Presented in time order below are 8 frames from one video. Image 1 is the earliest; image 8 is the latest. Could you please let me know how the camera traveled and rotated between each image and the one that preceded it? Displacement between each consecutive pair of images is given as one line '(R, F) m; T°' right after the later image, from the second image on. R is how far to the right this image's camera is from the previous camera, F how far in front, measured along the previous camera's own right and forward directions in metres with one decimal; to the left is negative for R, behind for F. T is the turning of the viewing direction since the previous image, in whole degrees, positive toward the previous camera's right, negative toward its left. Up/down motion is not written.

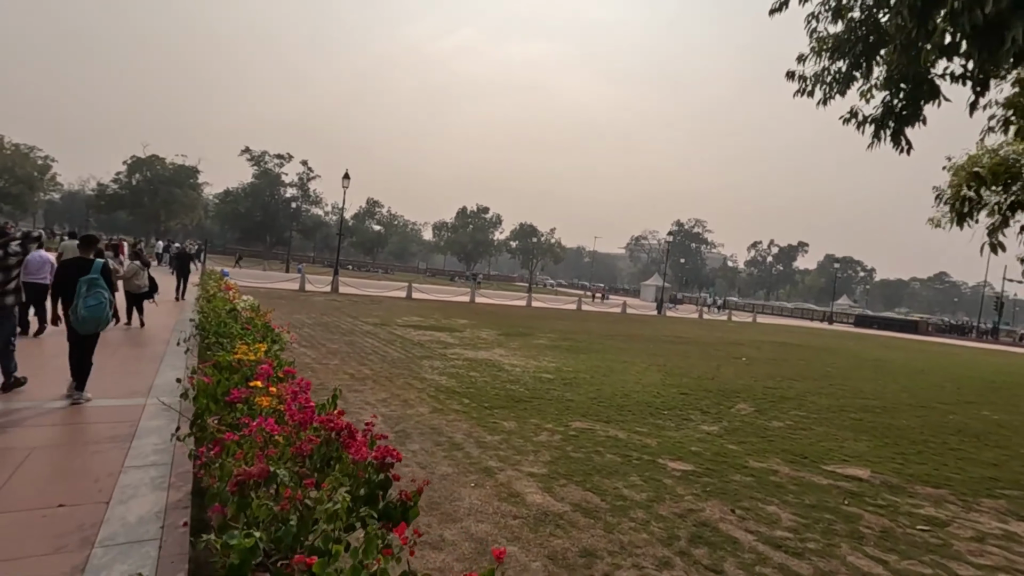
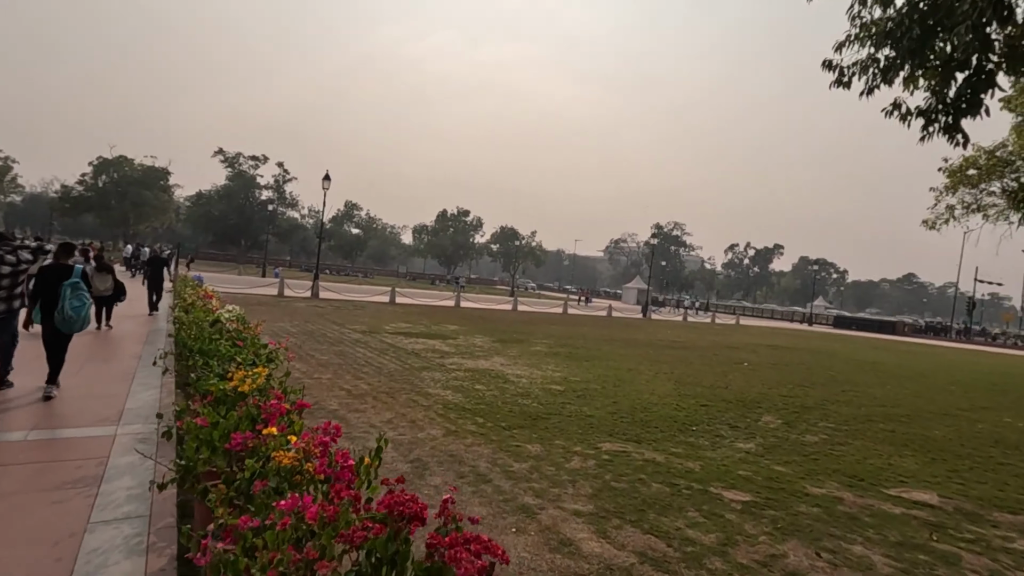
(-0.5, +0.7) m; +2°
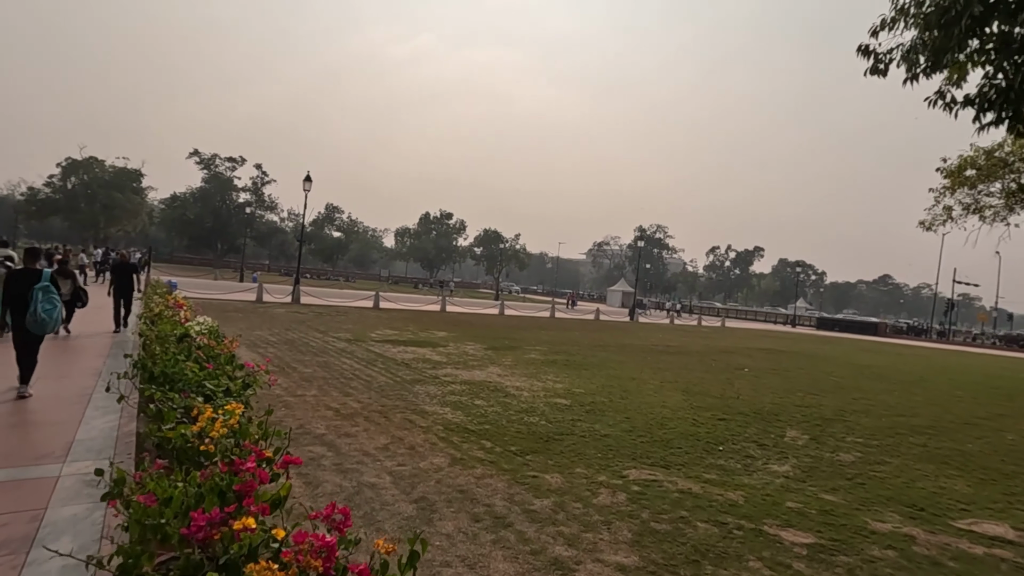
(-0.3, +0.7) m; +2°
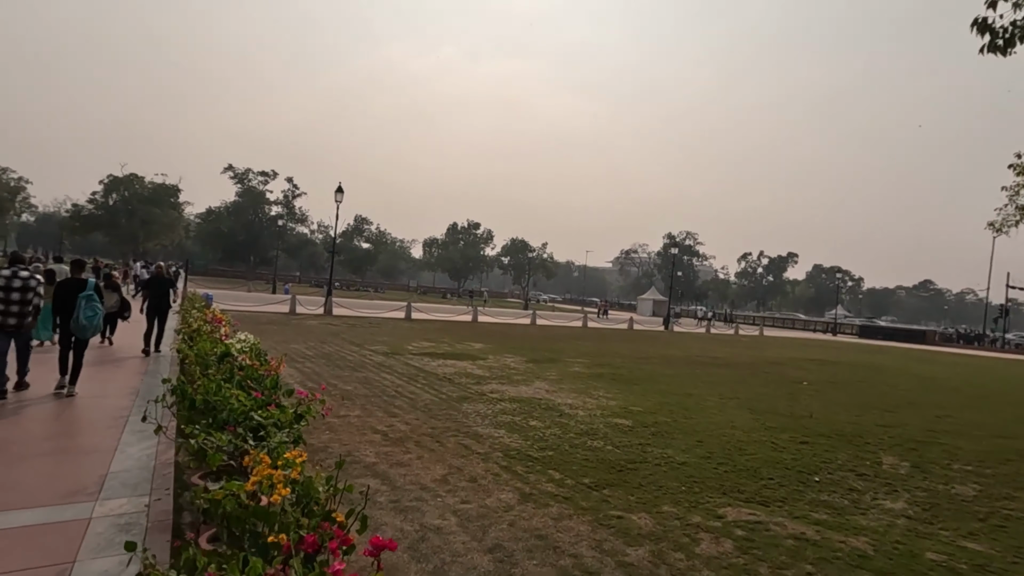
(-0.5, +0.6) m; -3°
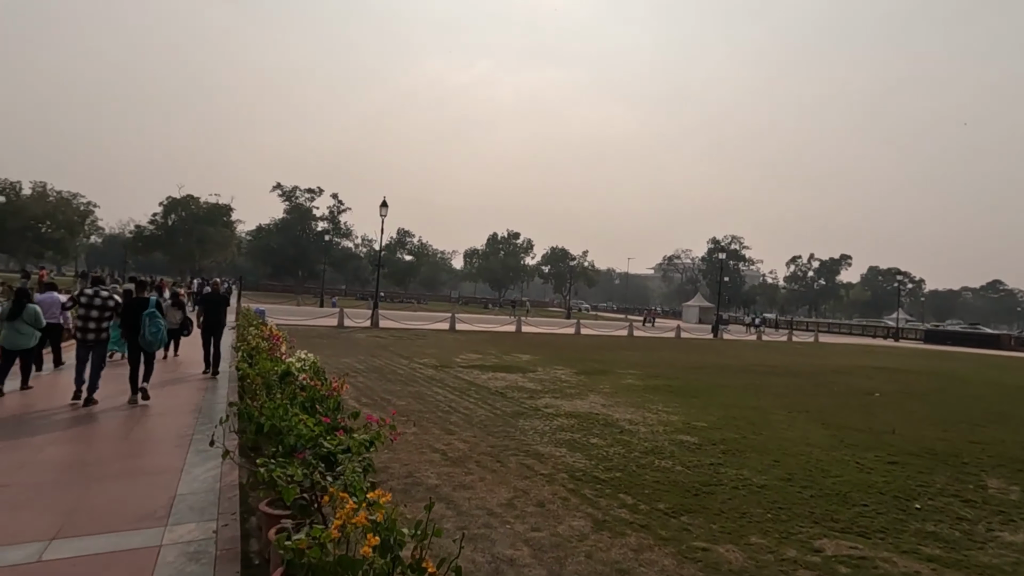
(-0.2, +0.2) m; -4°
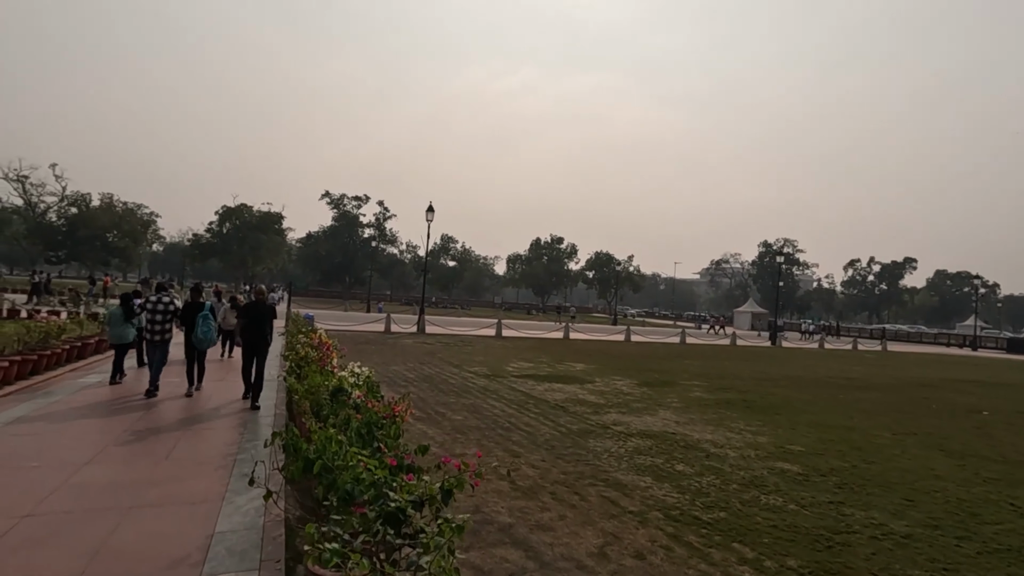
(-0.4, +0.8) m; -4°
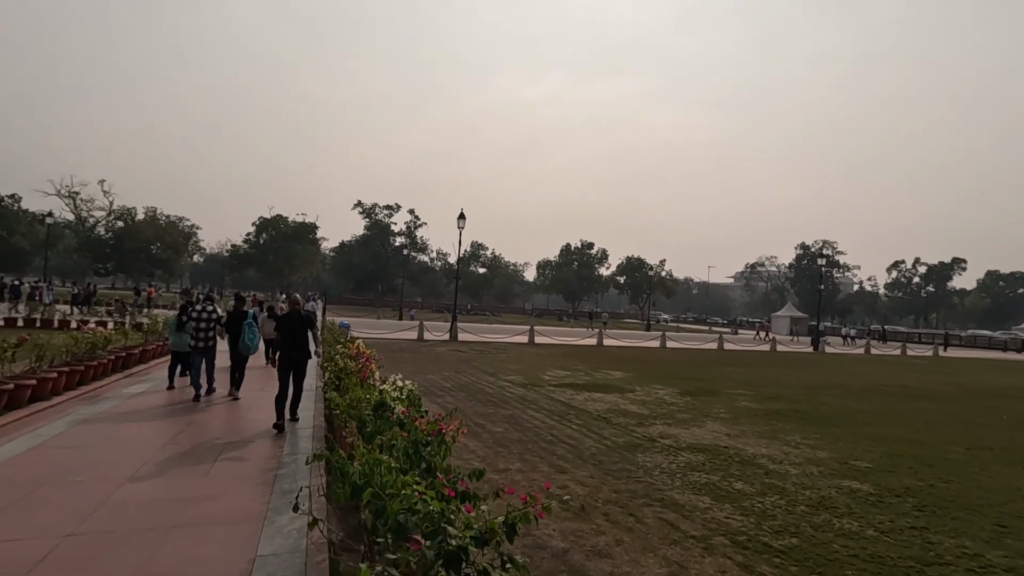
(-0.2, +0.3) m; -3°
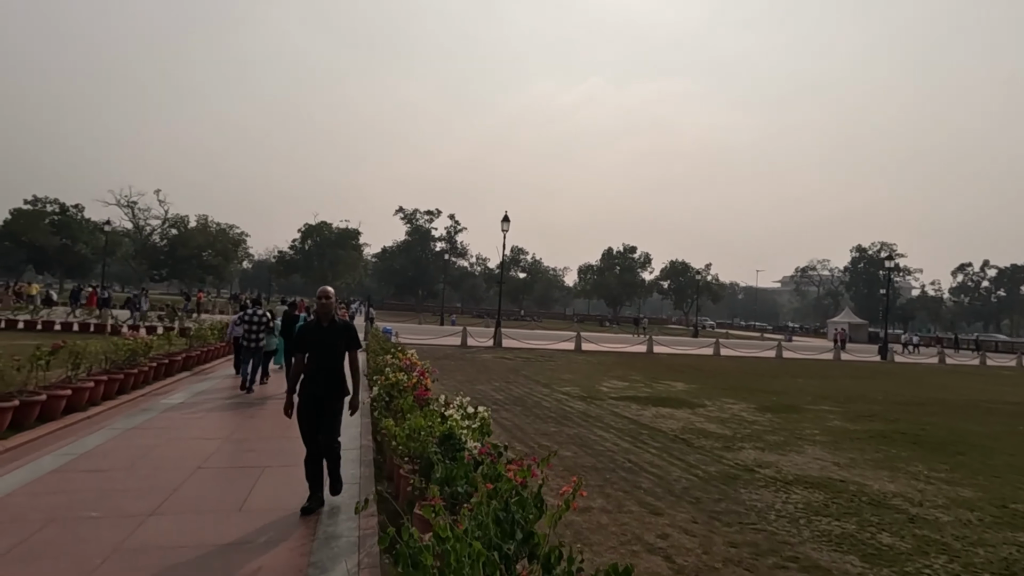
(-0.4, +1.0) m; -4°
